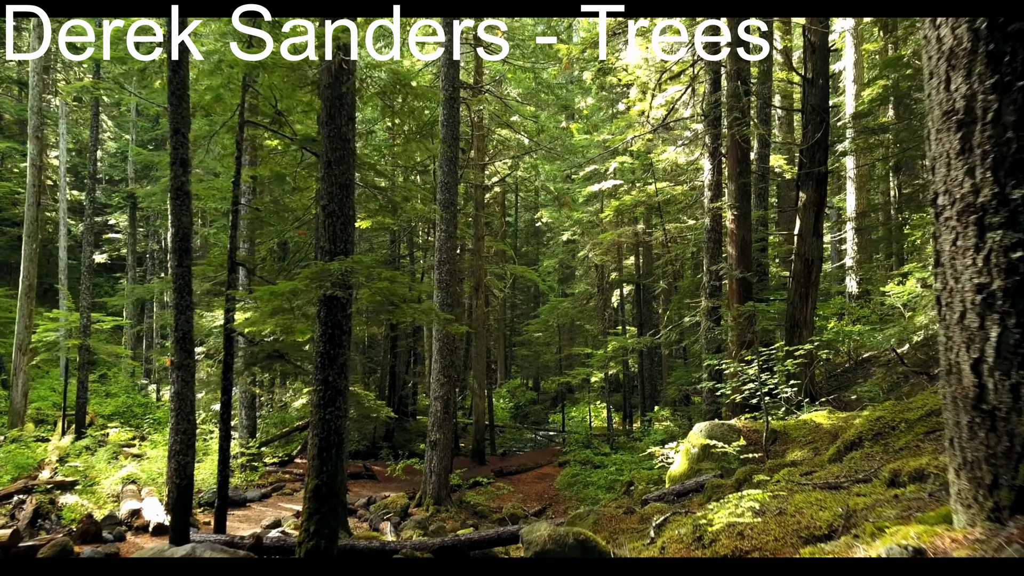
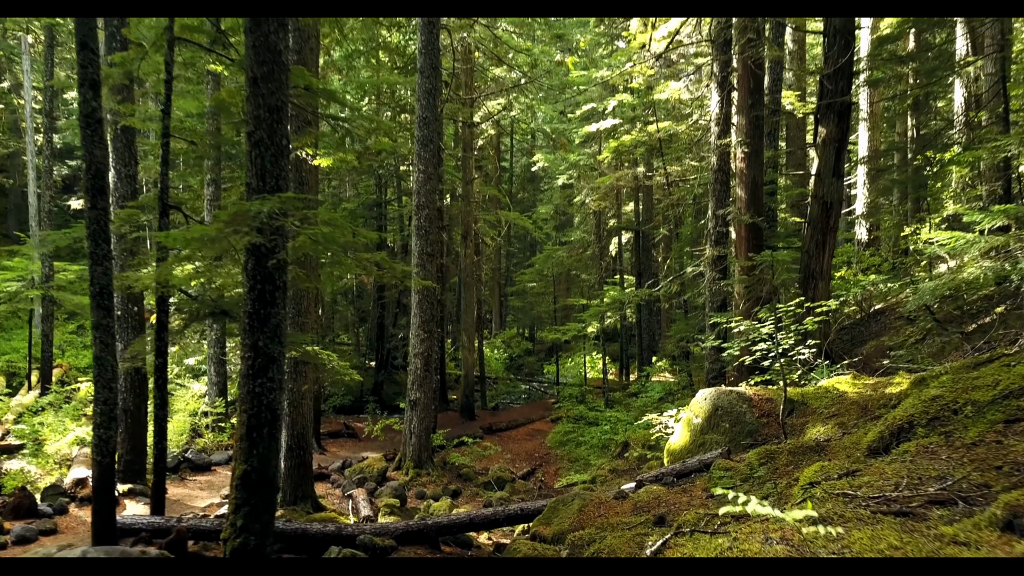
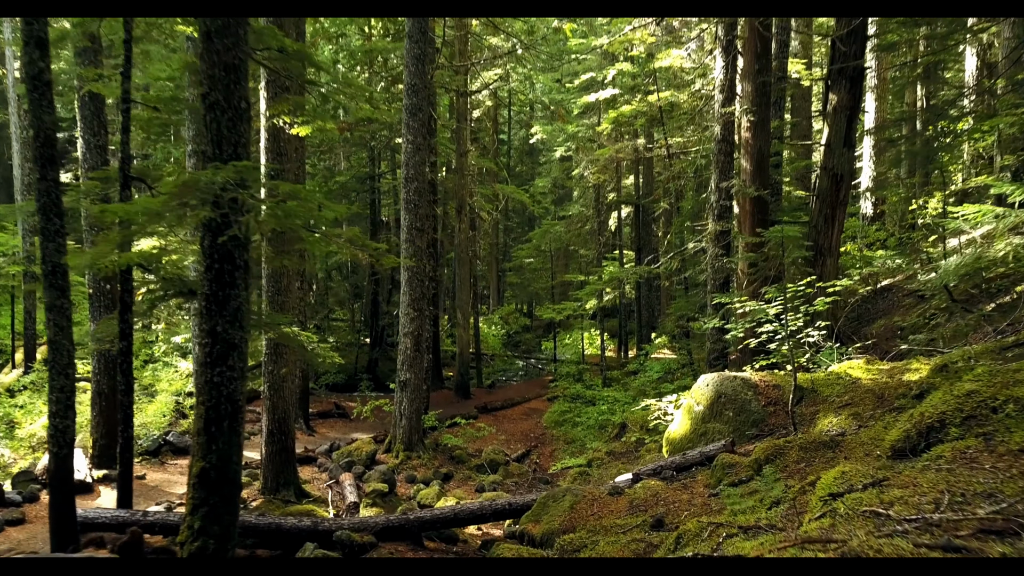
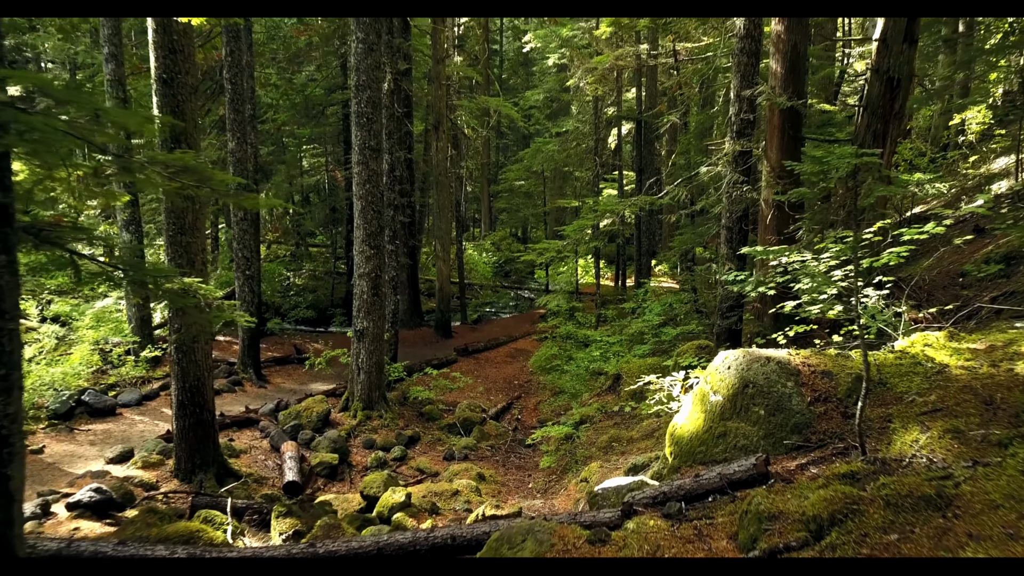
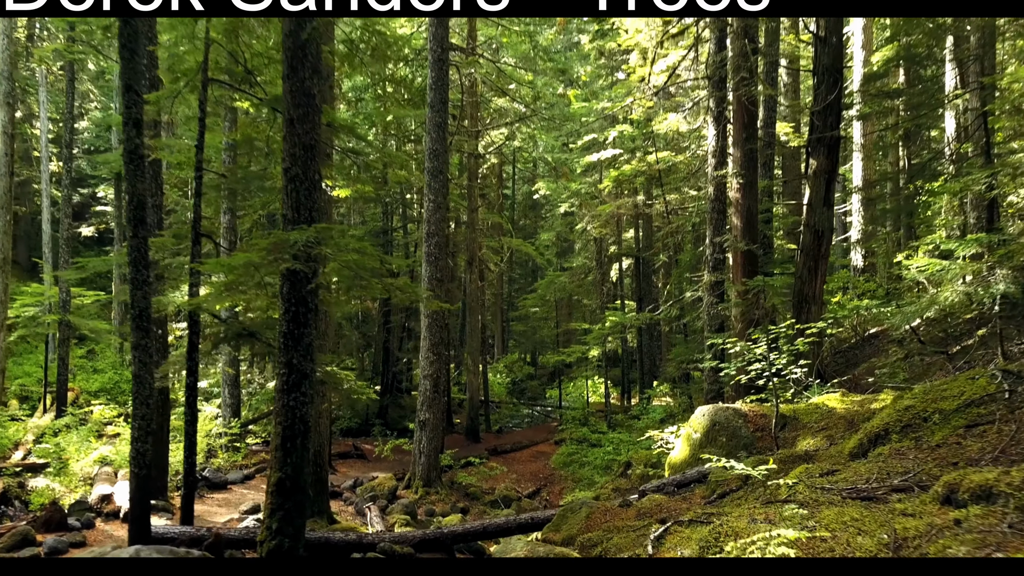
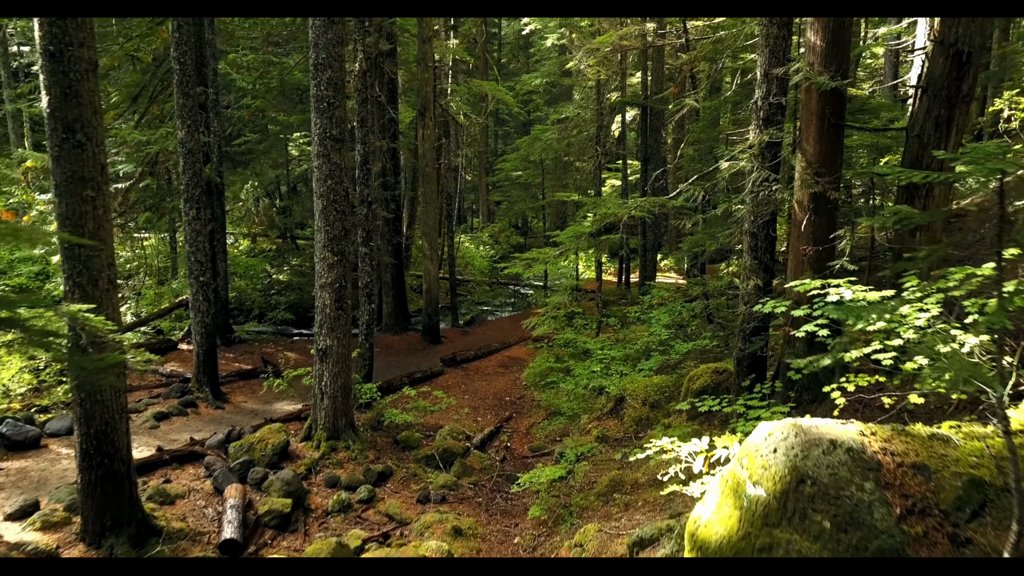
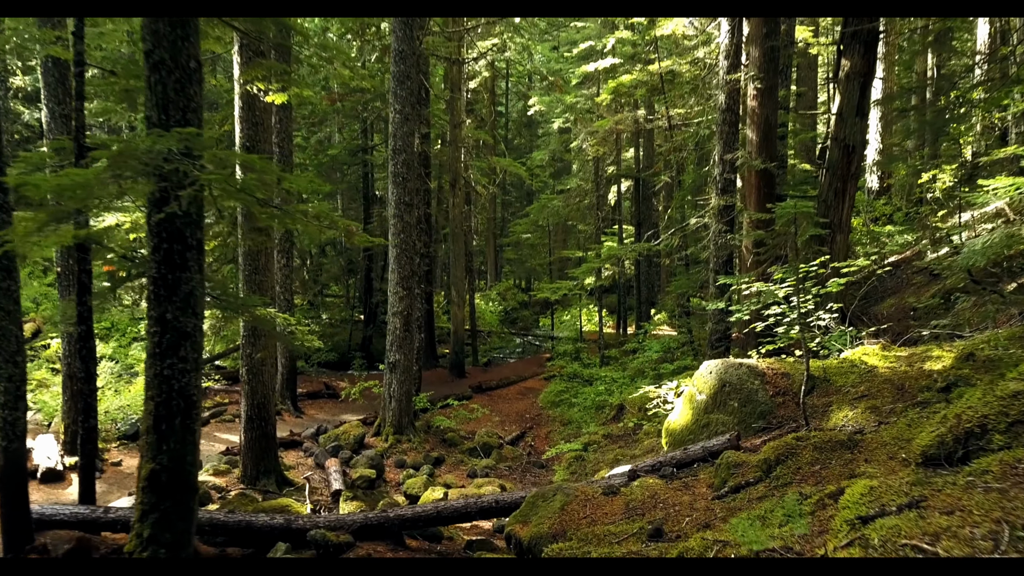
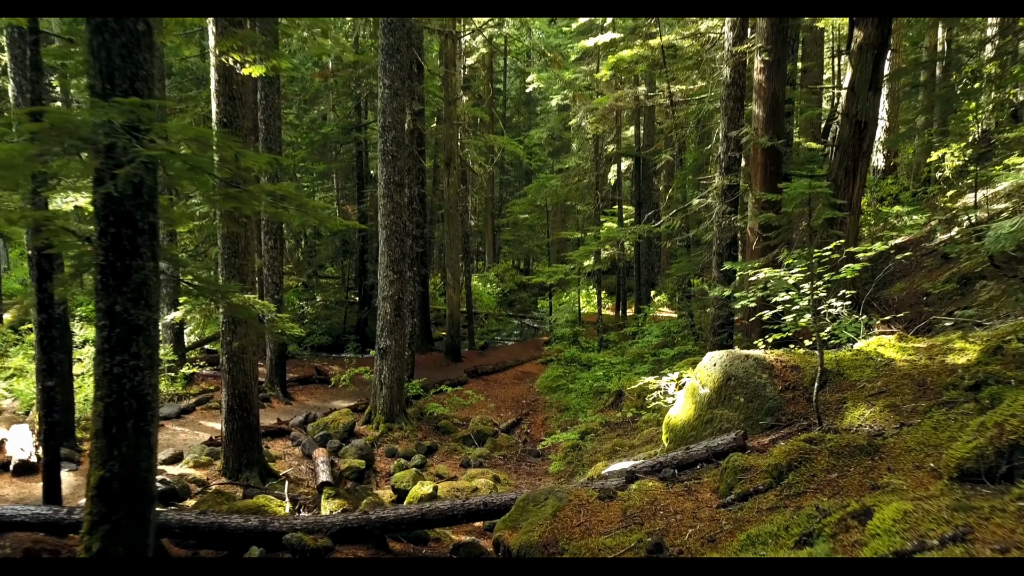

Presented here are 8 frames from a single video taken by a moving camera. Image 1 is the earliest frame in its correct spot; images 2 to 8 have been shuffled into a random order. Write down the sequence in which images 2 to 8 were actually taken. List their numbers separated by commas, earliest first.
5, 2, 3, 7, 8, 4, 6
